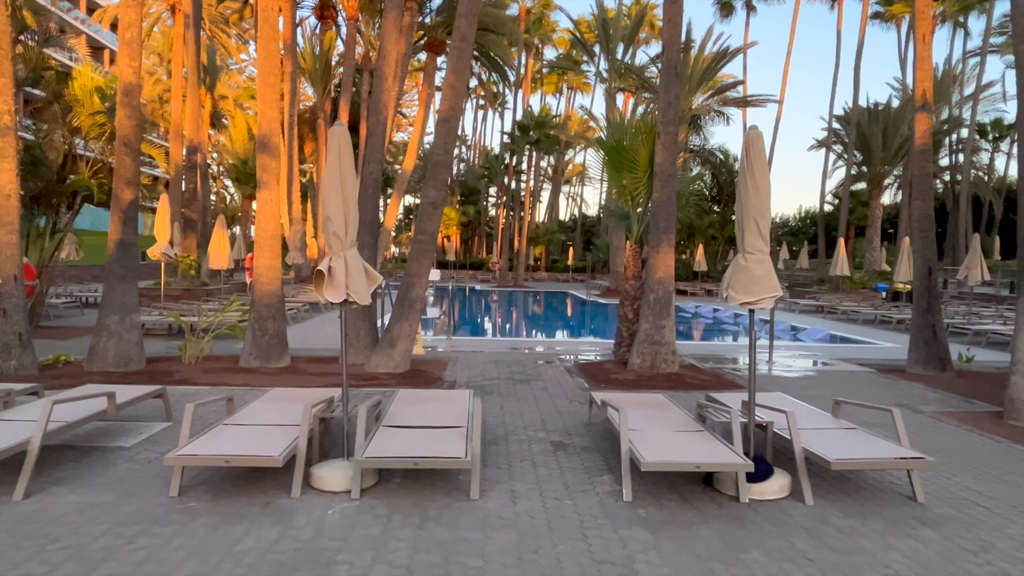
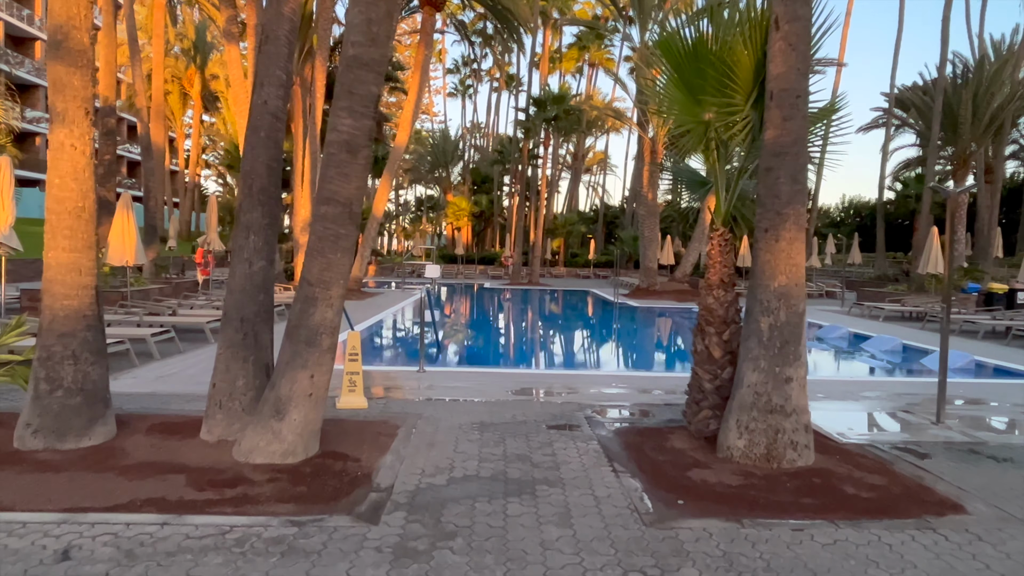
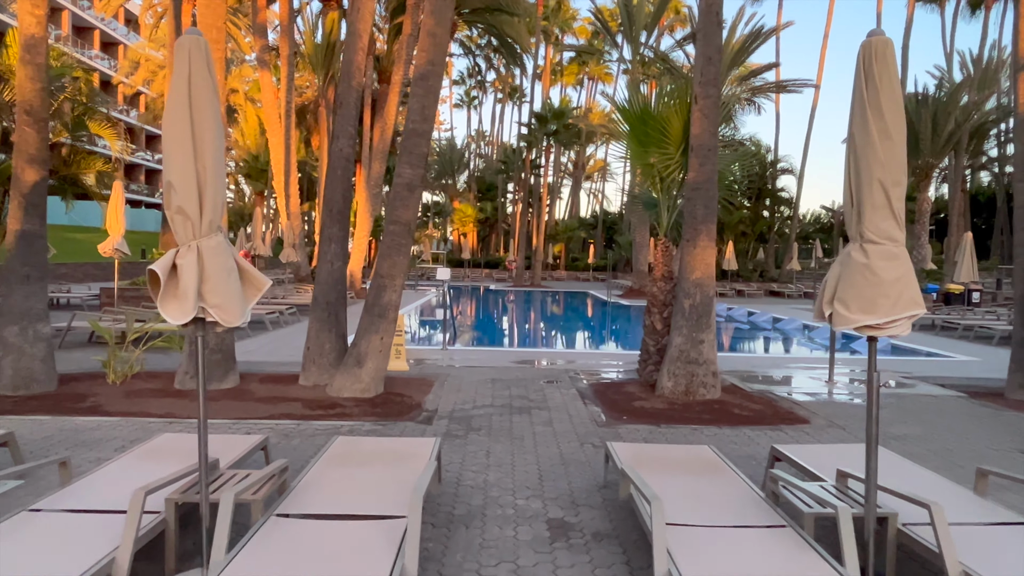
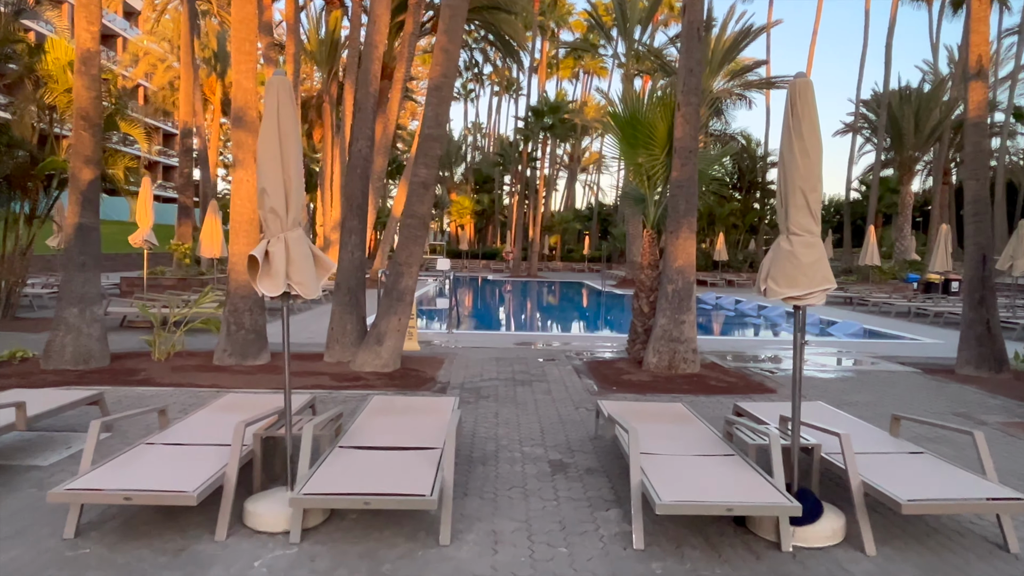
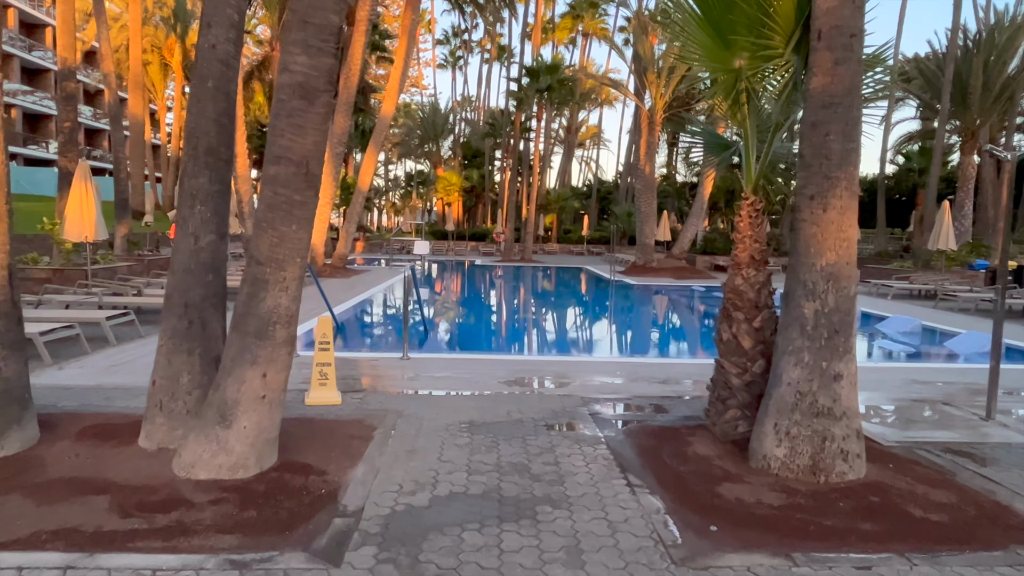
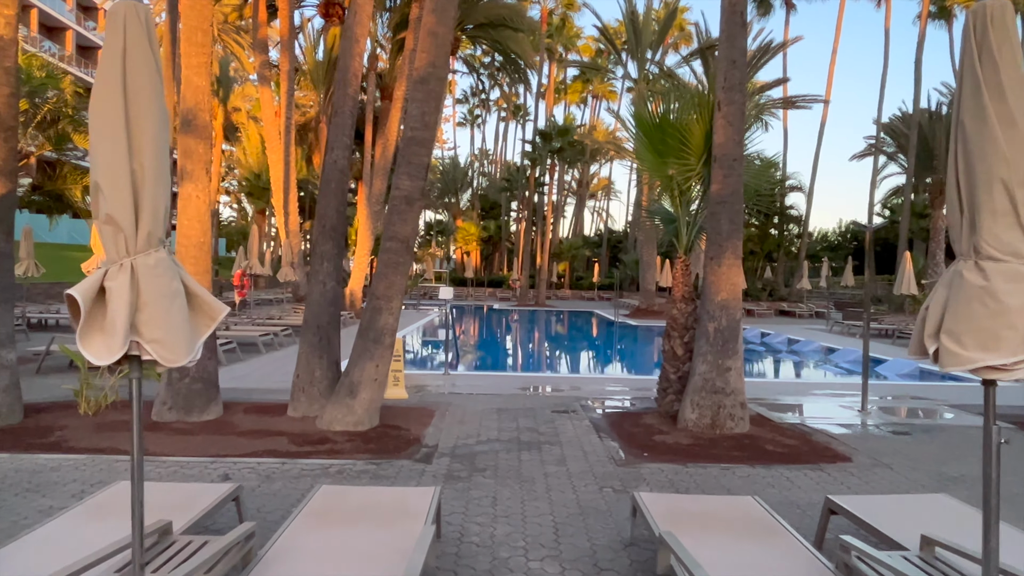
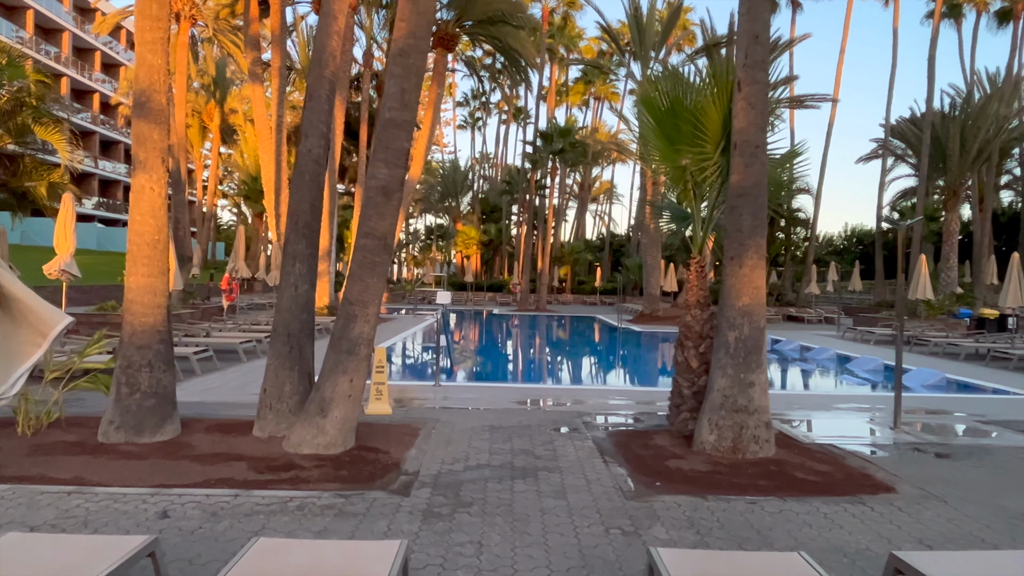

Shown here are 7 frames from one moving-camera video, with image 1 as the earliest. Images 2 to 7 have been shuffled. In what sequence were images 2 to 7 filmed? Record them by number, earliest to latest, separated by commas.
4, 3, 6, 7, 2, 5
